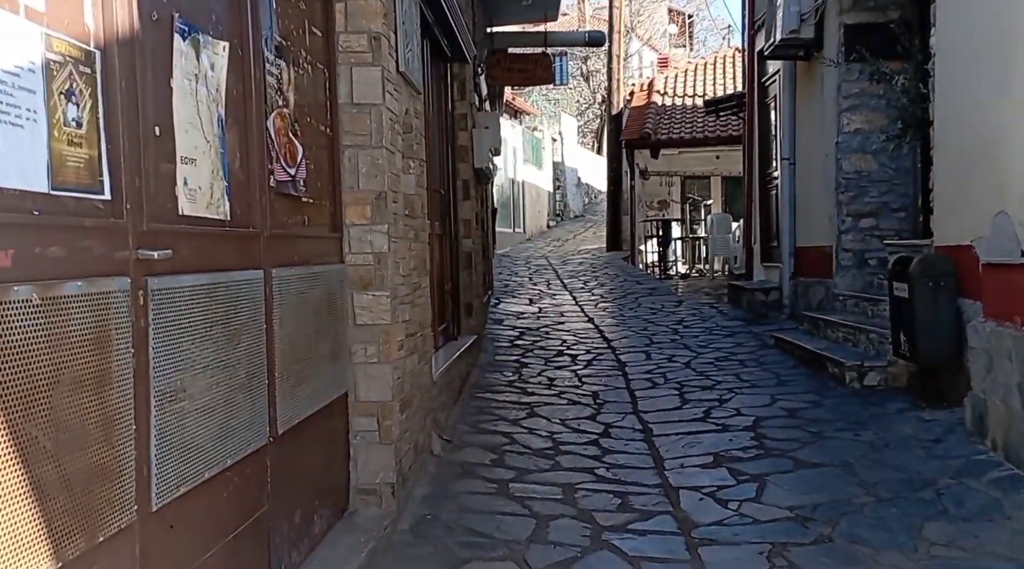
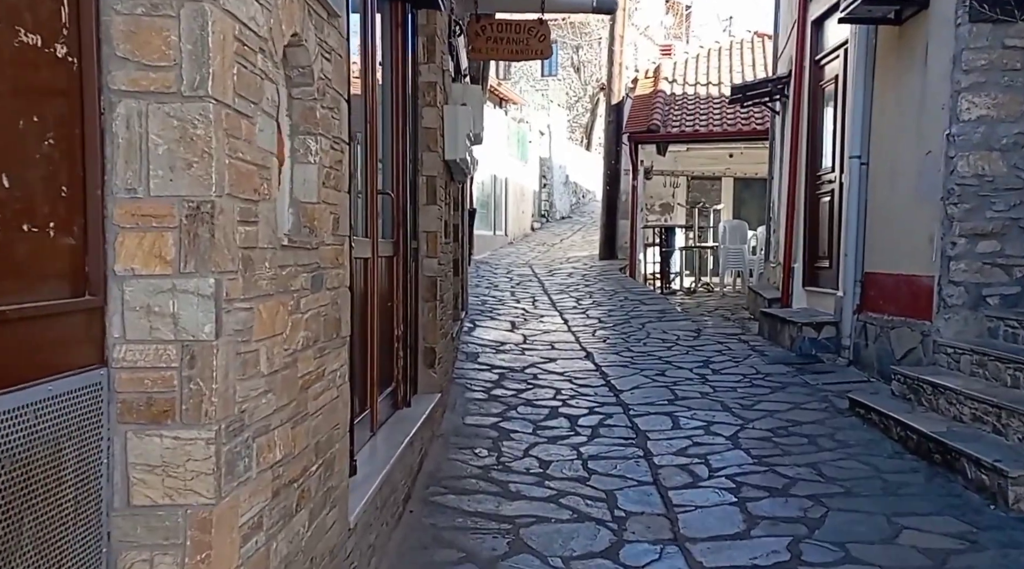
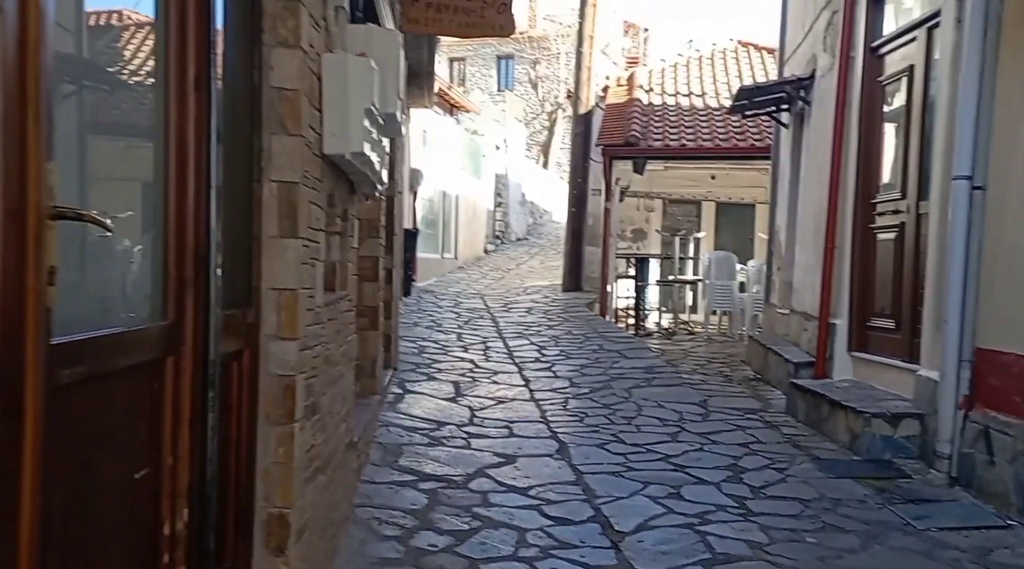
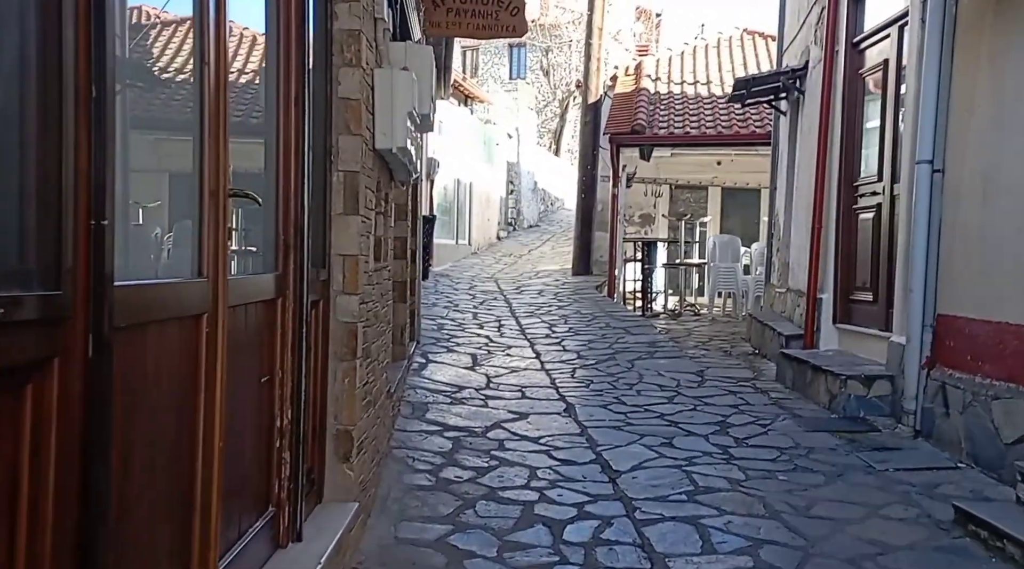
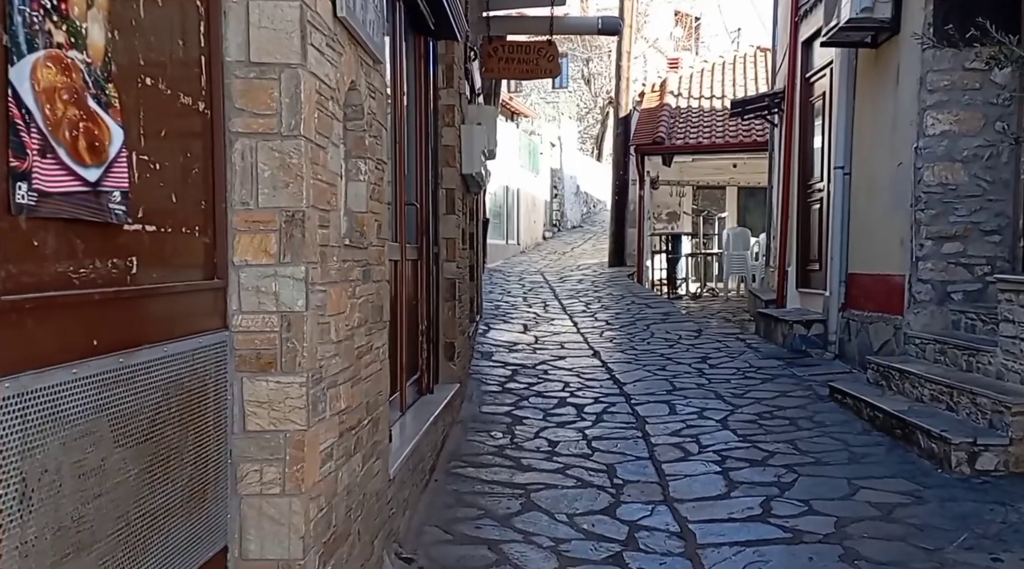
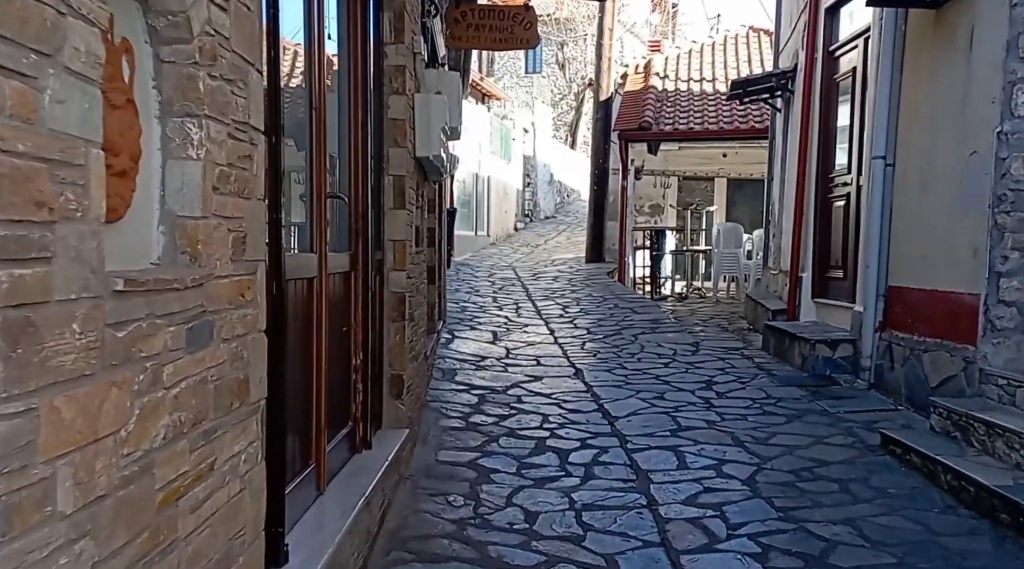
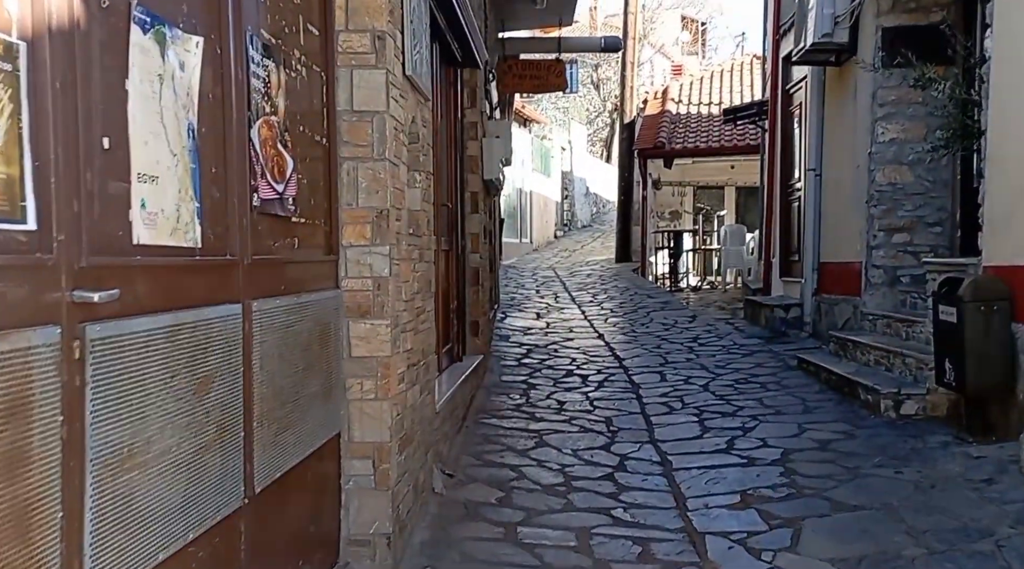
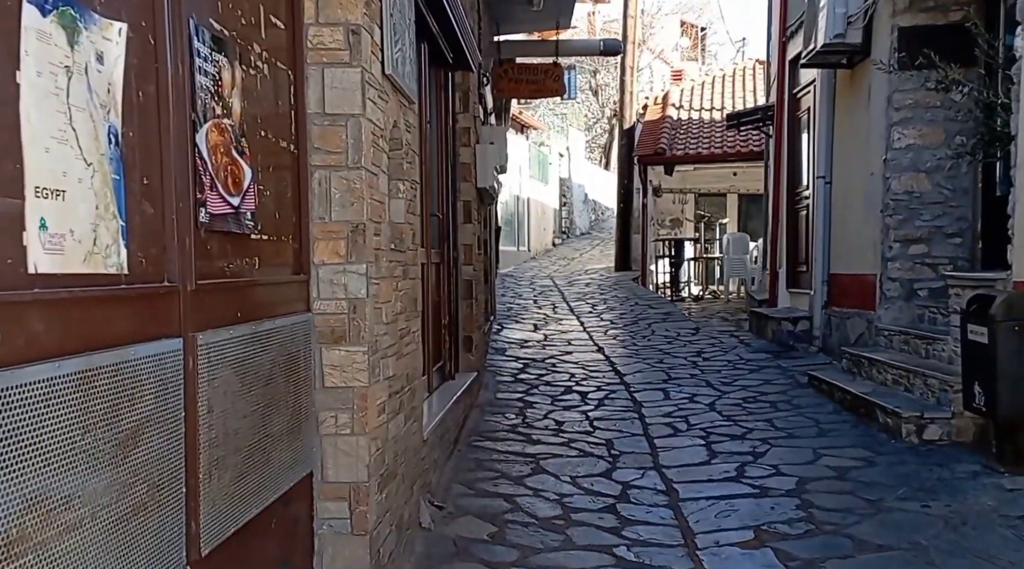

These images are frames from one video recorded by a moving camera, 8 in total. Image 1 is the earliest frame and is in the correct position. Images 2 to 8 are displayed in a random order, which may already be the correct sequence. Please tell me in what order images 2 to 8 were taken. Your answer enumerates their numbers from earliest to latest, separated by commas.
7, 8, 5, 2, 6, 4, 3
